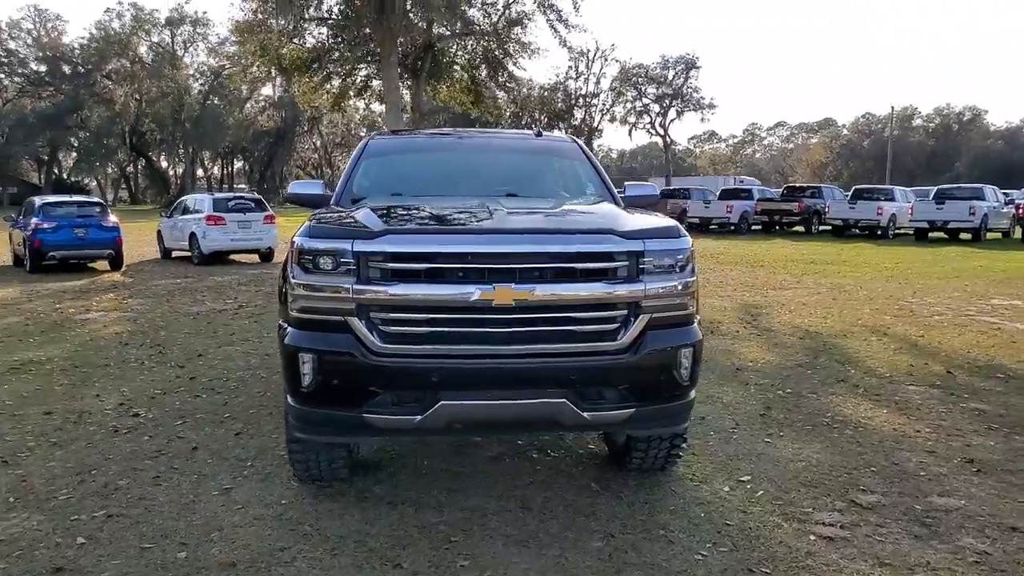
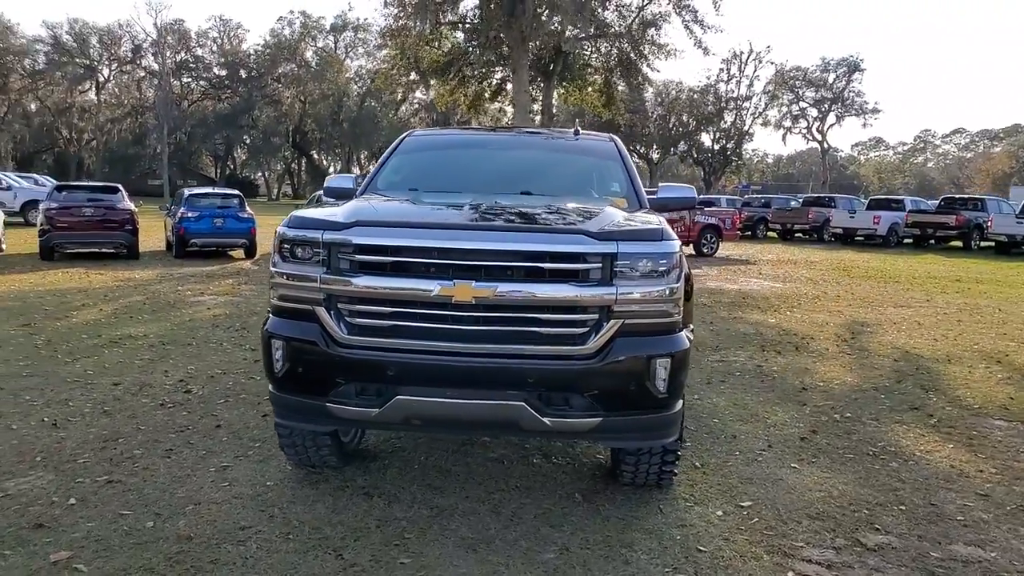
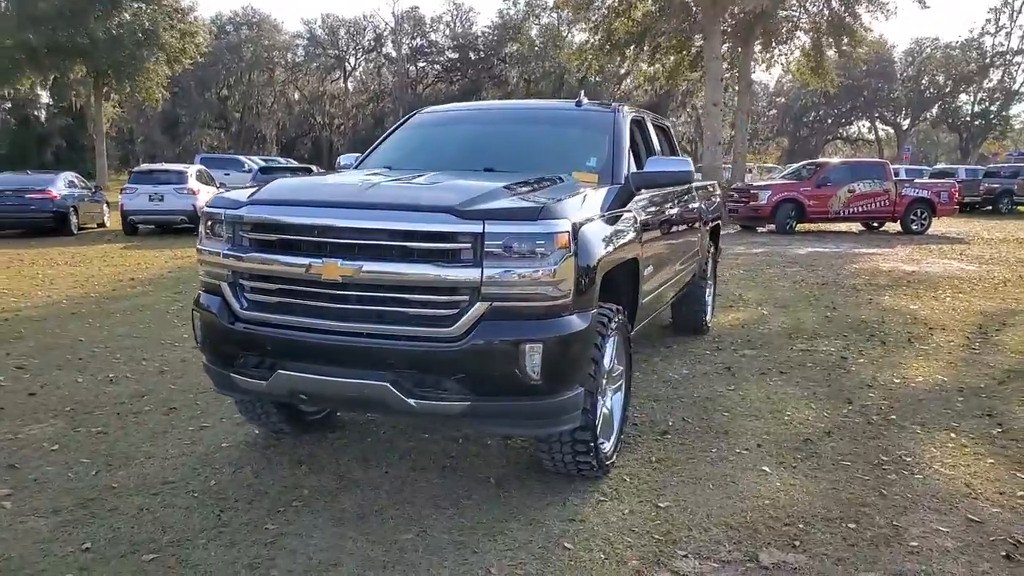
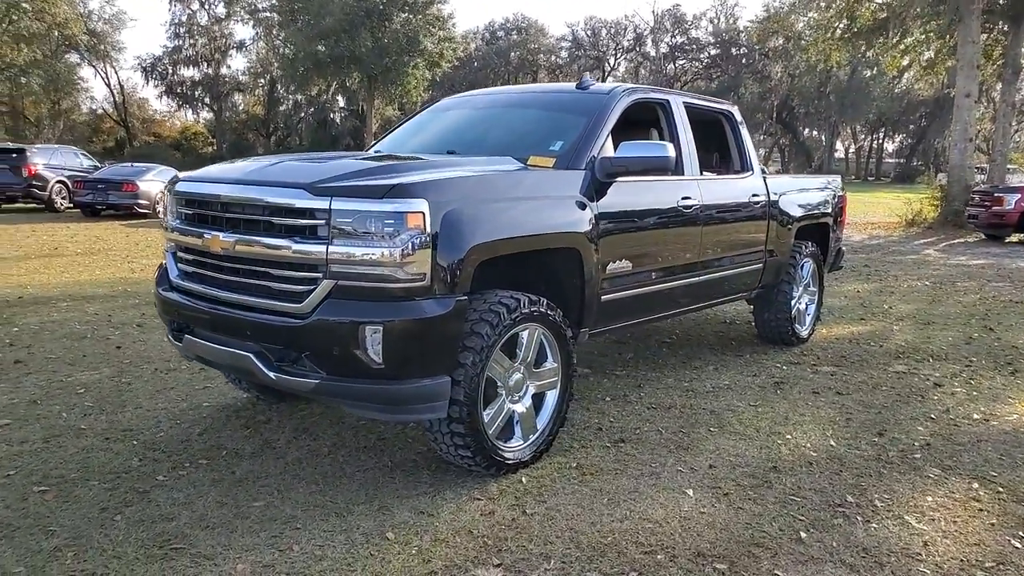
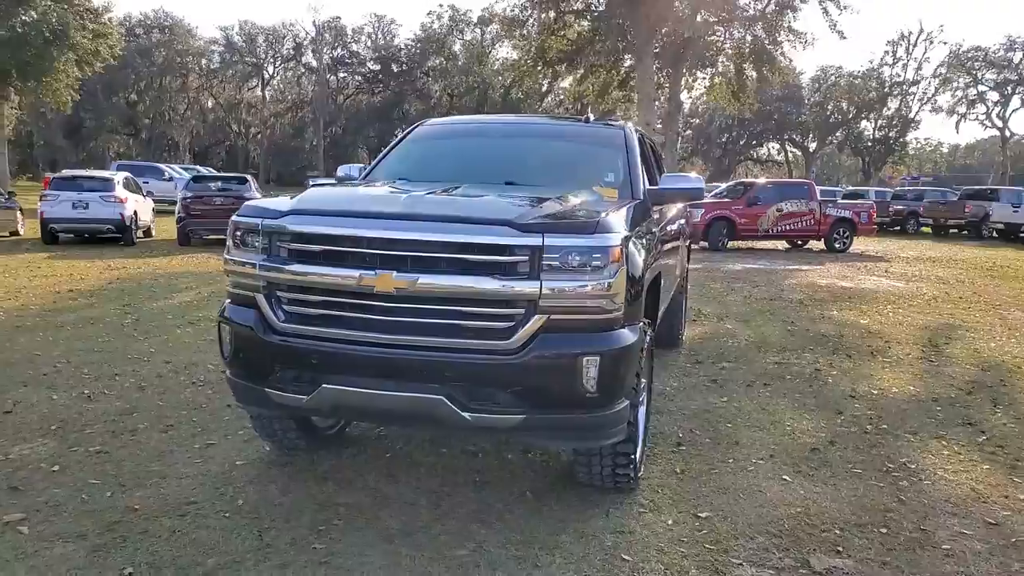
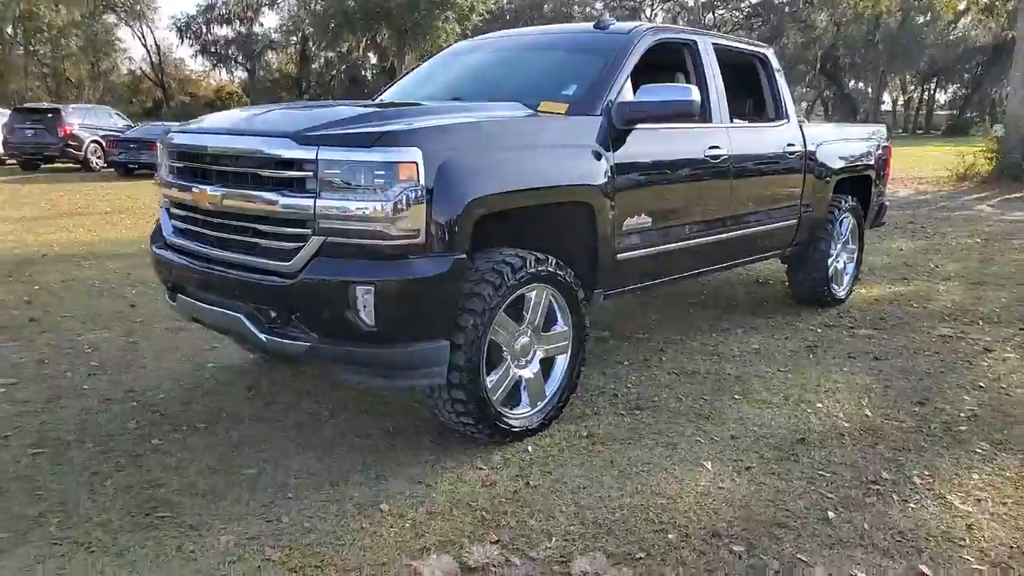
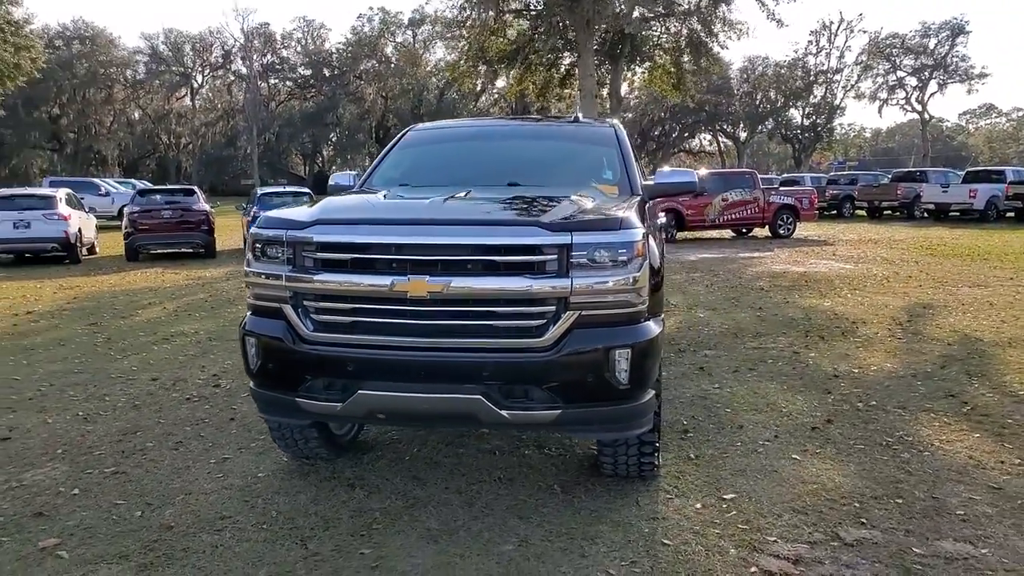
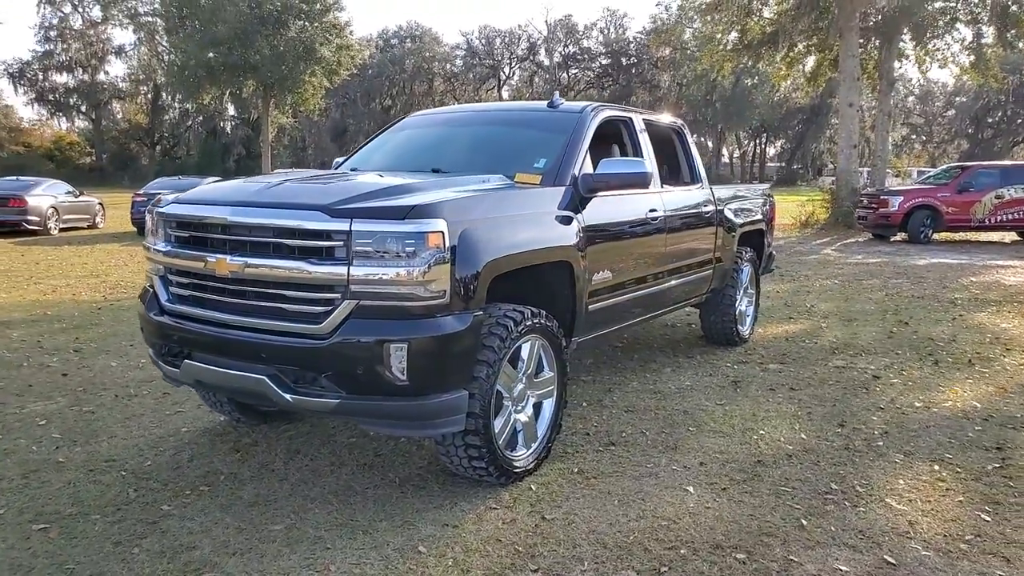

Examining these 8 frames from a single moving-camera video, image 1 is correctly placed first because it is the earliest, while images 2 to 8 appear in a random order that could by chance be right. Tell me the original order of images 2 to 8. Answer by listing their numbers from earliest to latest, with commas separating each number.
2, 7, 5, 3, 8, 4, 6
